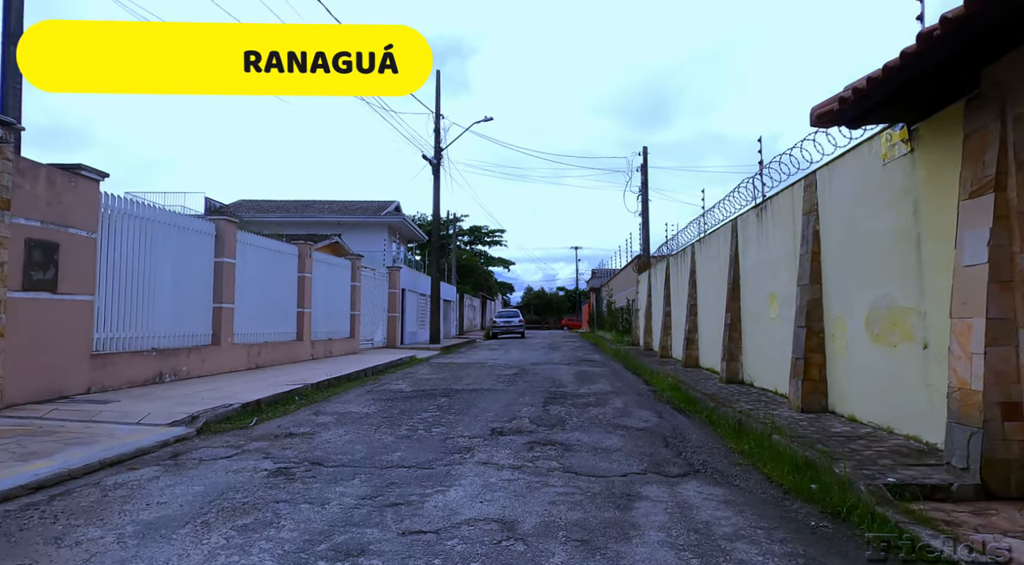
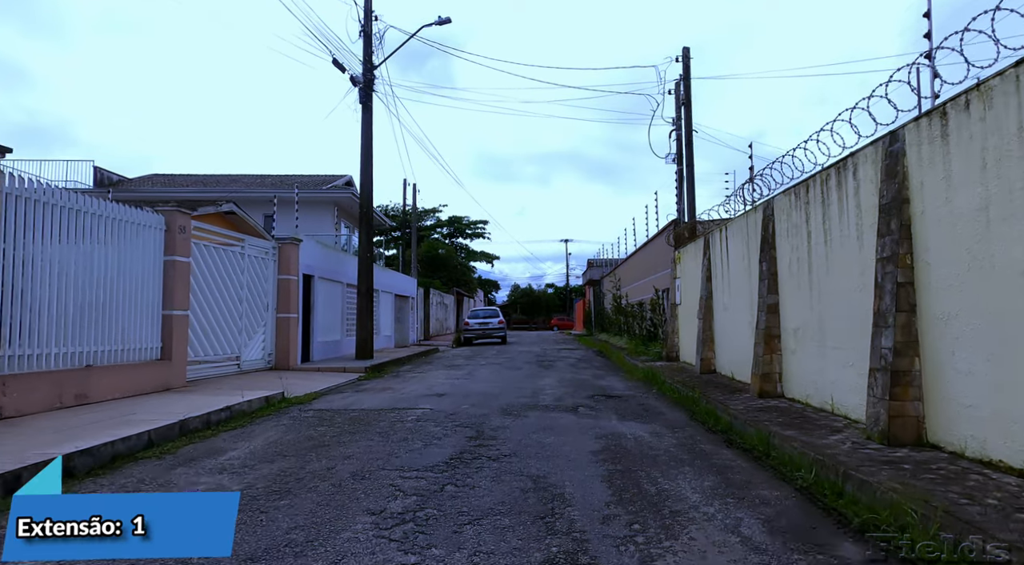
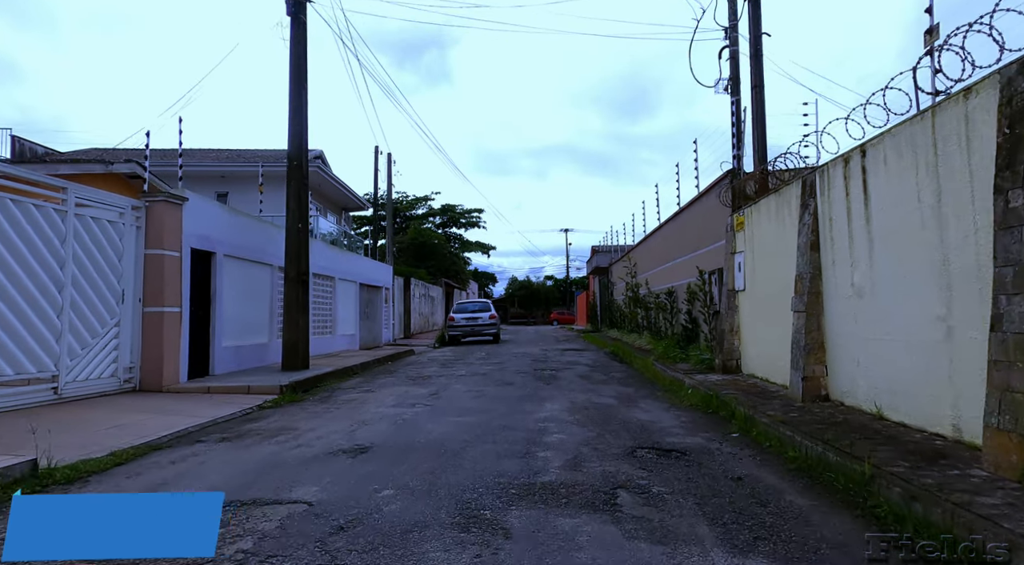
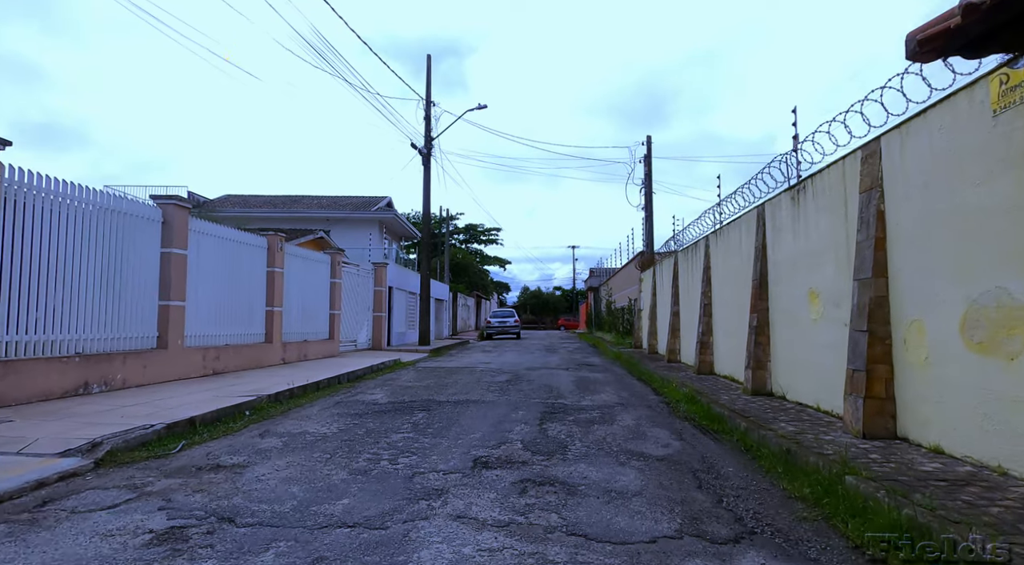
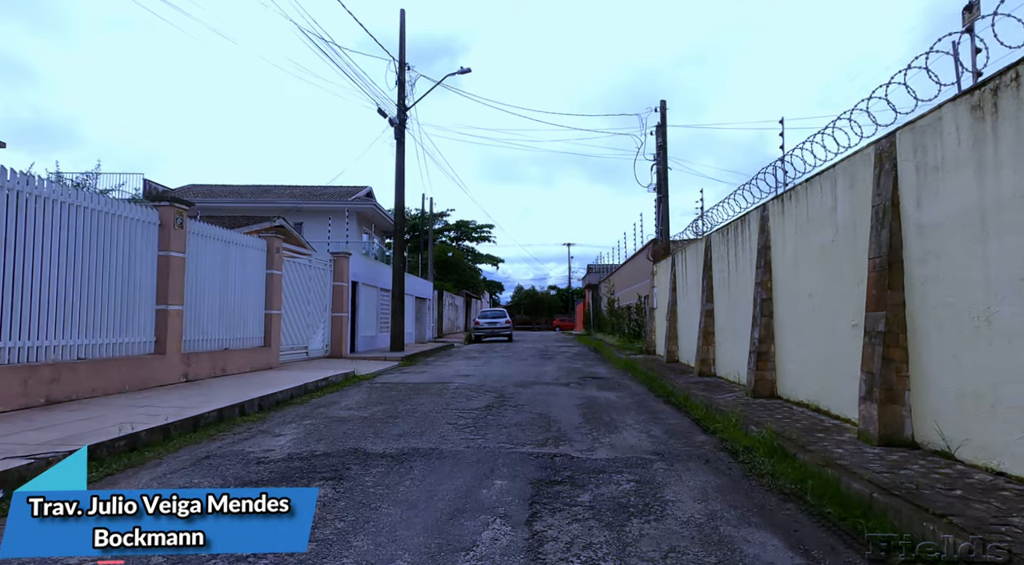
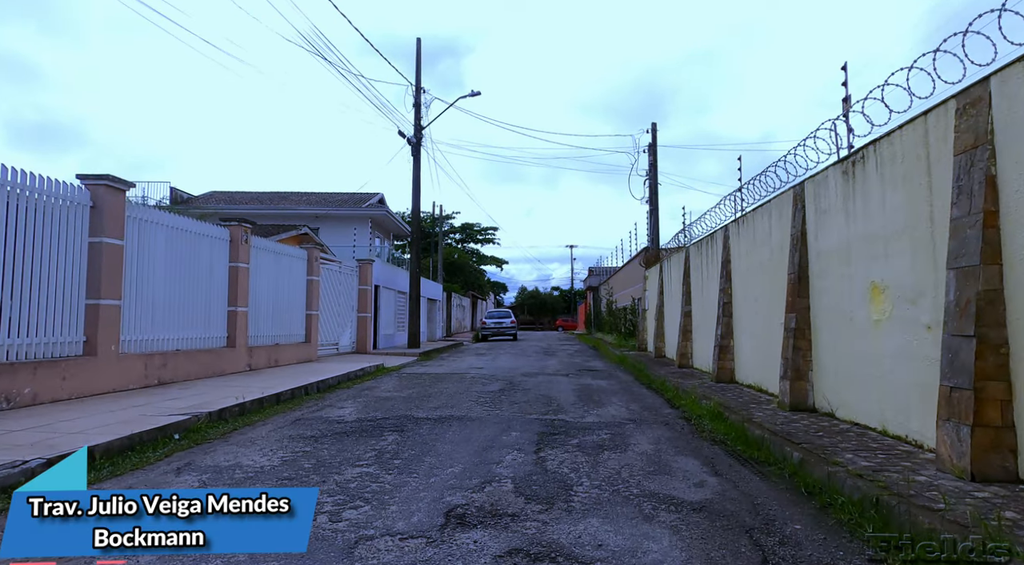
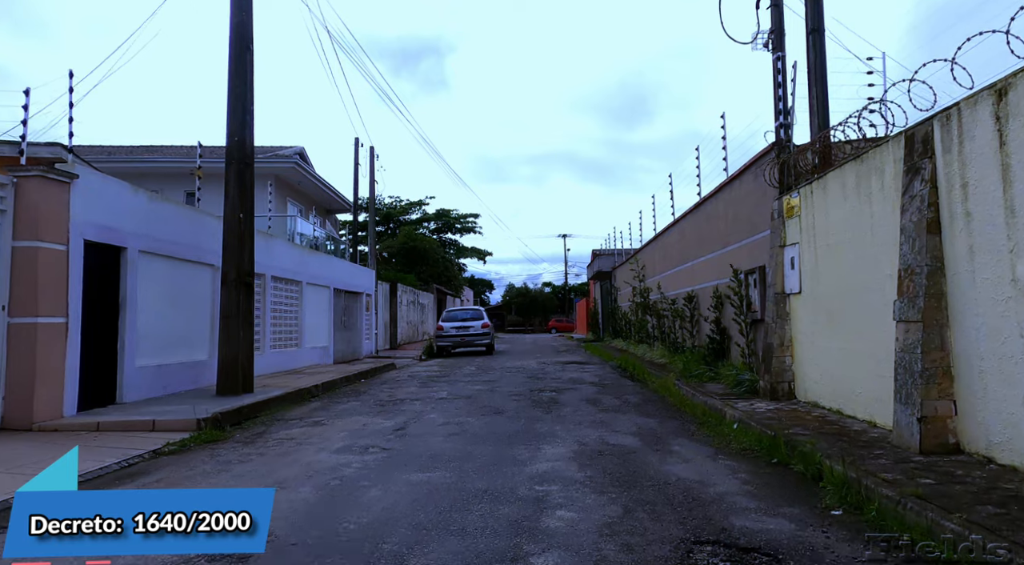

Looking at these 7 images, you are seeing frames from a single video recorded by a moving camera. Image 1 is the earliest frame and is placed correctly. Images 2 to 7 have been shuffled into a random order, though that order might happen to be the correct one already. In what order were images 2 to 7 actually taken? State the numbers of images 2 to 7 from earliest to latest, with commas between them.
4, 6, 5, 2, 3, 7
